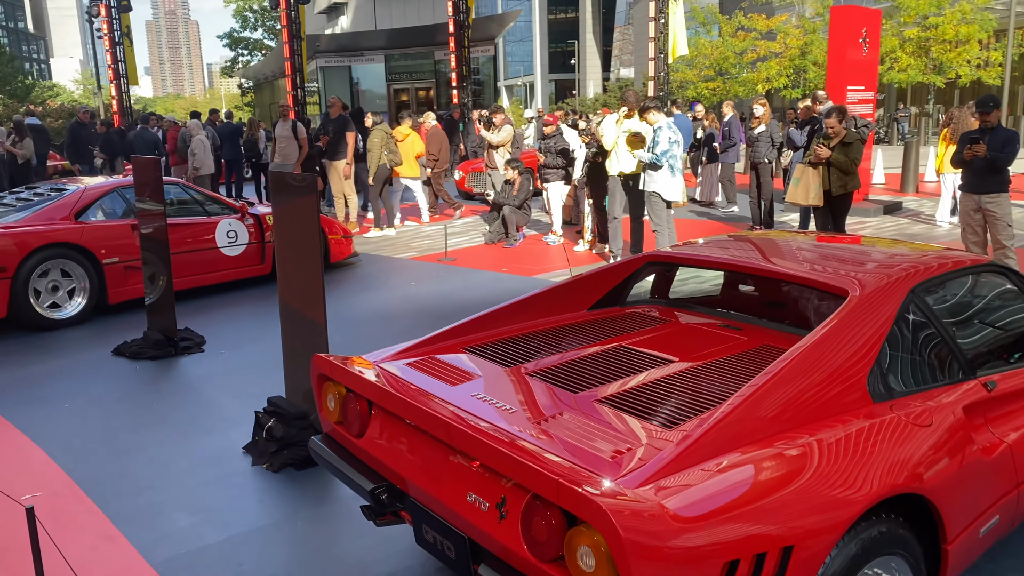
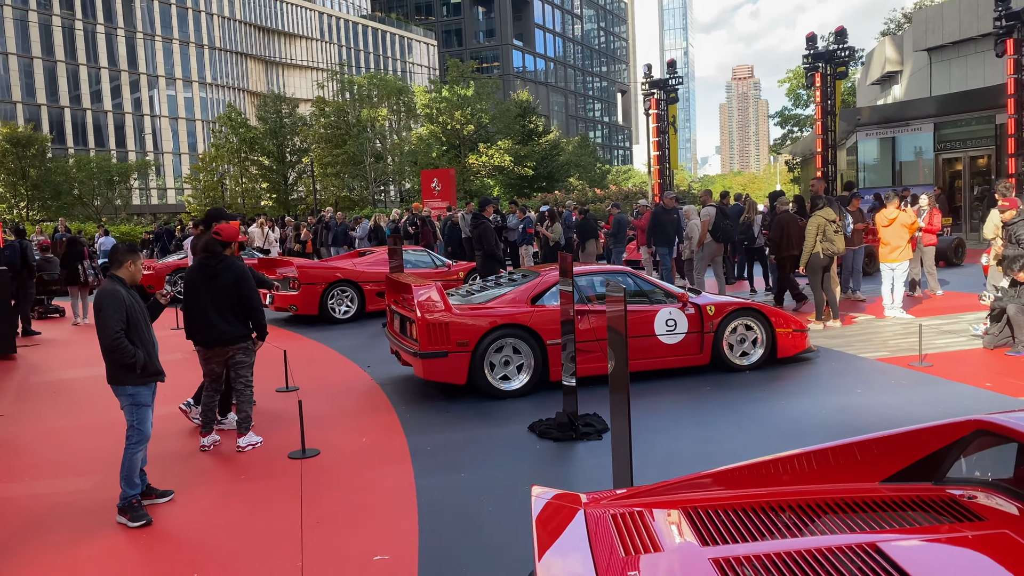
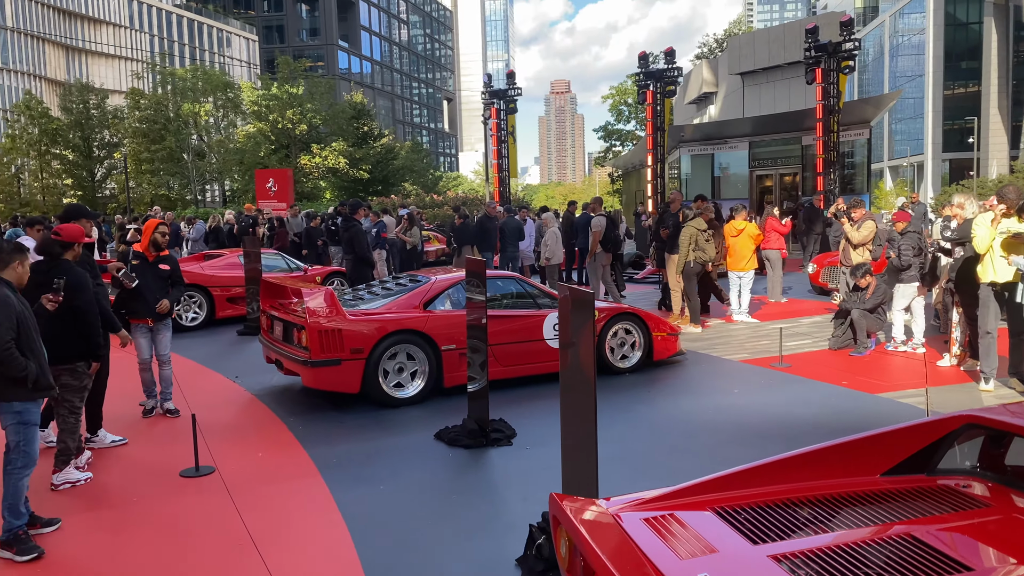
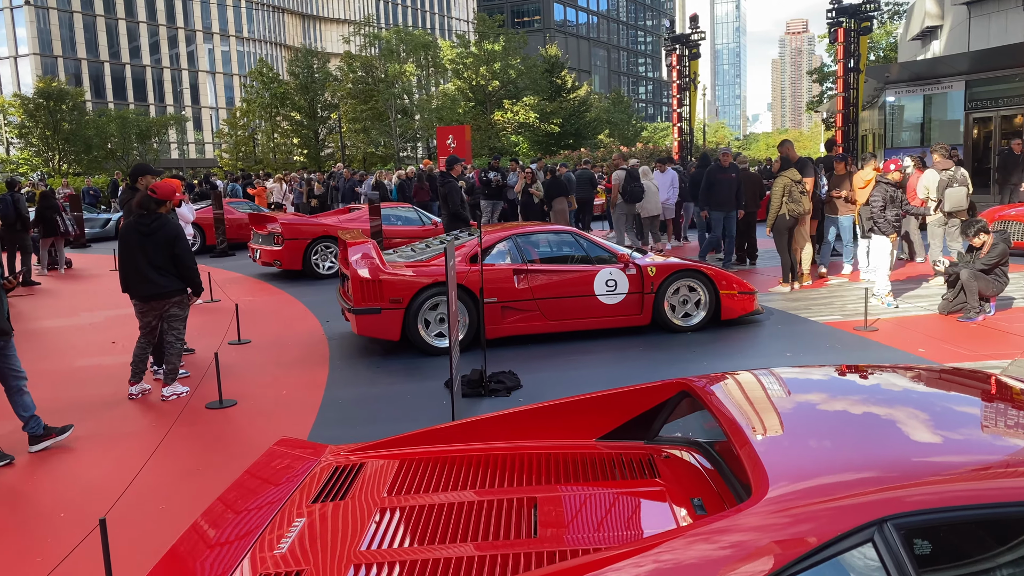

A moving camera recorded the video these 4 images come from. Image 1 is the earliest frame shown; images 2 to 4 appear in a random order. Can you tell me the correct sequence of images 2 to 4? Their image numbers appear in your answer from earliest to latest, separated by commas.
3, 2, 4
